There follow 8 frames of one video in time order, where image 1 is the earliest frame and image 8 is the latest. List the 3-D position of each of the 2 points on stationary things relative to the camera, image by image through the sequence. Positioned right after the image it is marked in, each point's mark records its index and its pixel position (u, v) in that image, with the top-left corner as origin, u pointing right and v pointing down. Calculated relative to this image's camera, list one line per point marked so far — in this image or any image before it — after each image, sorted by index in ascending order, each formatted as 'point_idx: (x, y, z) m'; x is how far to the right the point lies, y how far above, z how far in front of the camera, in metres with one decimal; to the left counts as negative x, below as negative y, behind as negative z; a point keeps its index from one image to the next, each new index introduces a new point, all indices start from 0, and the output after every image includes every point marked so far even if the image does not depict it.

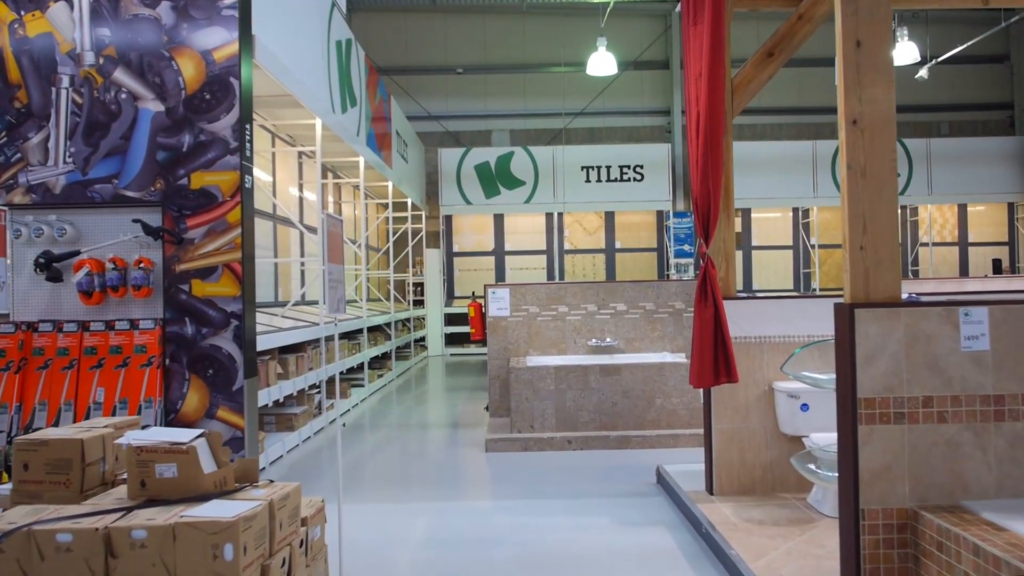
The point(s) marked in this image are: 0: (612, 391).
0: (+0.6, -0.6, +4.6) m
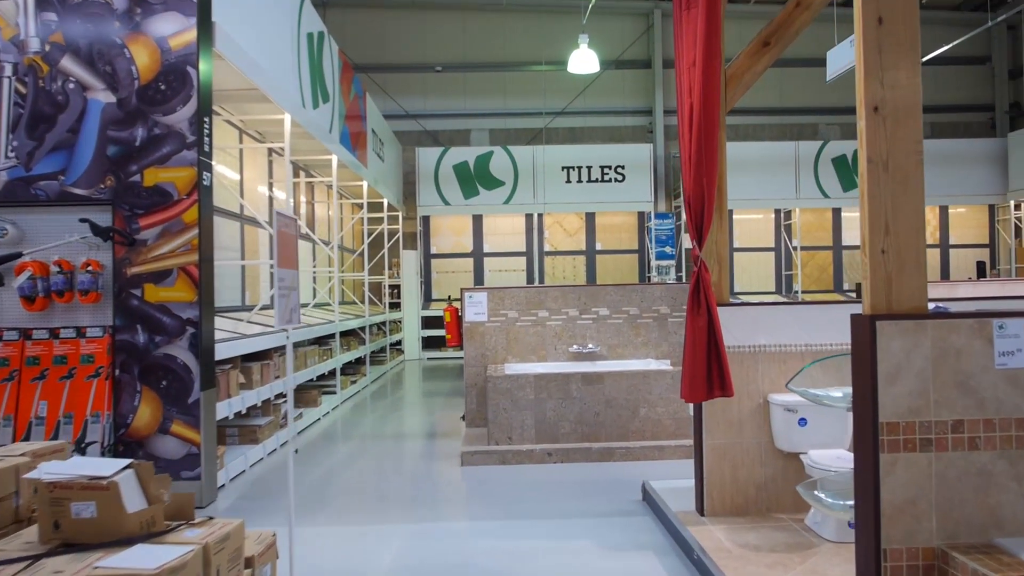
0: (+0.4, -0.6, +4.4) m
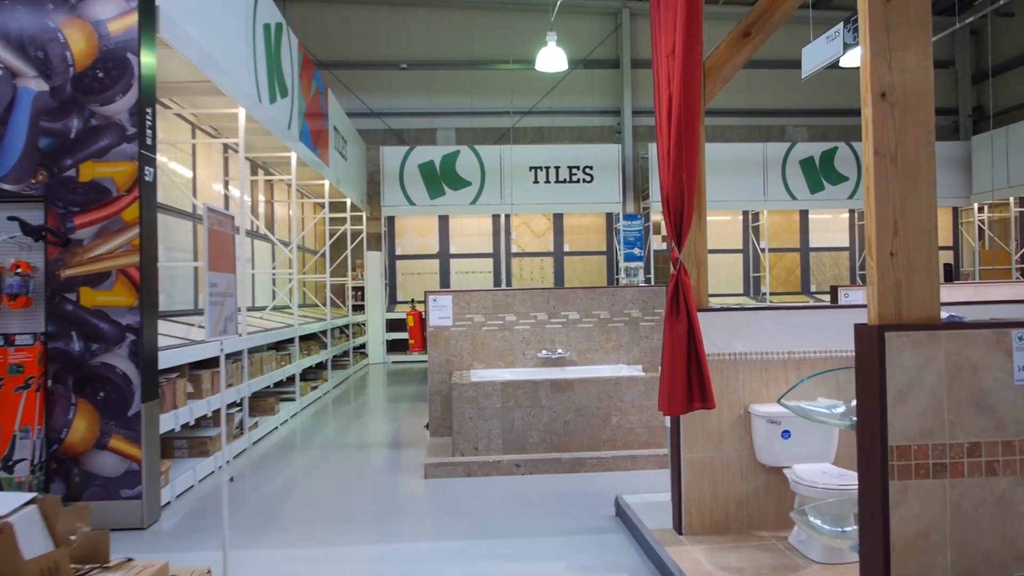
0: (+0.3, -0.6, +4.2) m
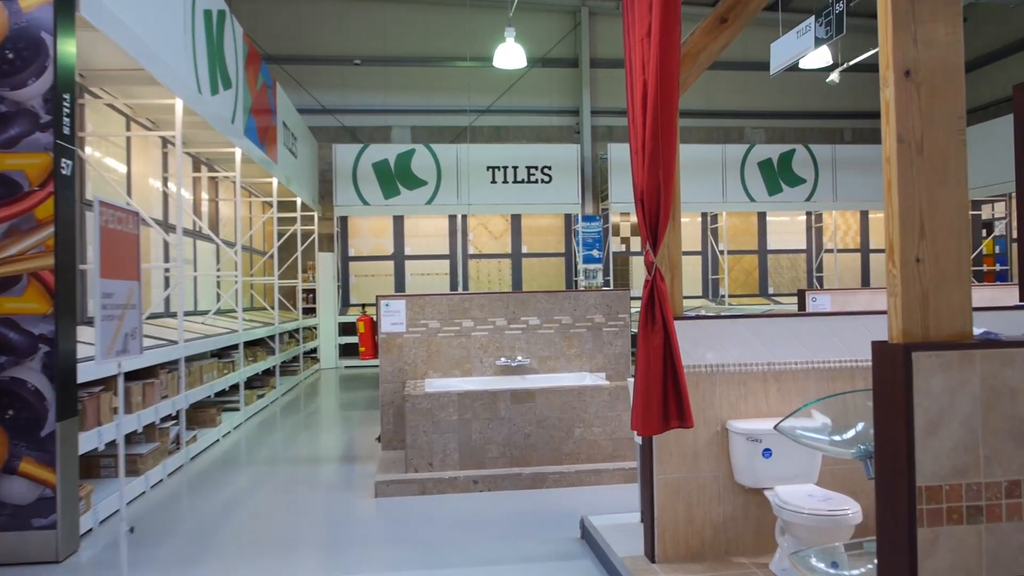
0: (+0.1, -0.6, +3.9) m
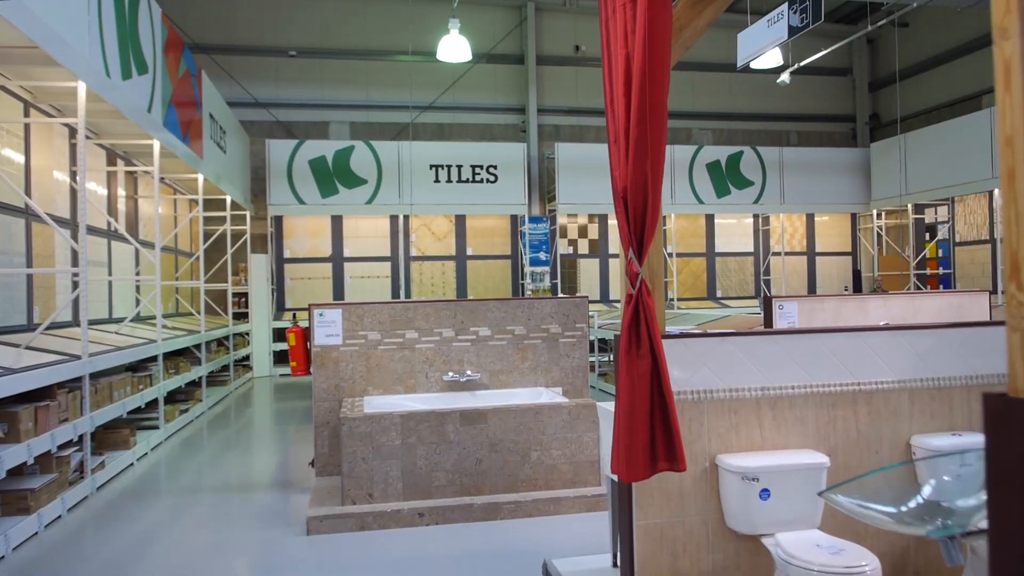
0: (-0.2, -0.7, +3.5) m
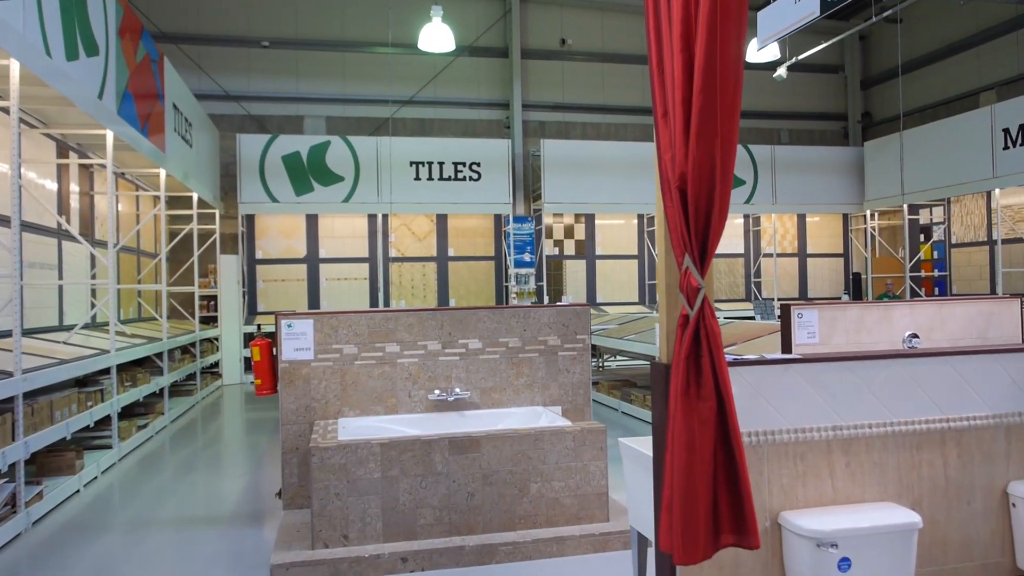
0: (-0.2, -0.7, +3.1) m
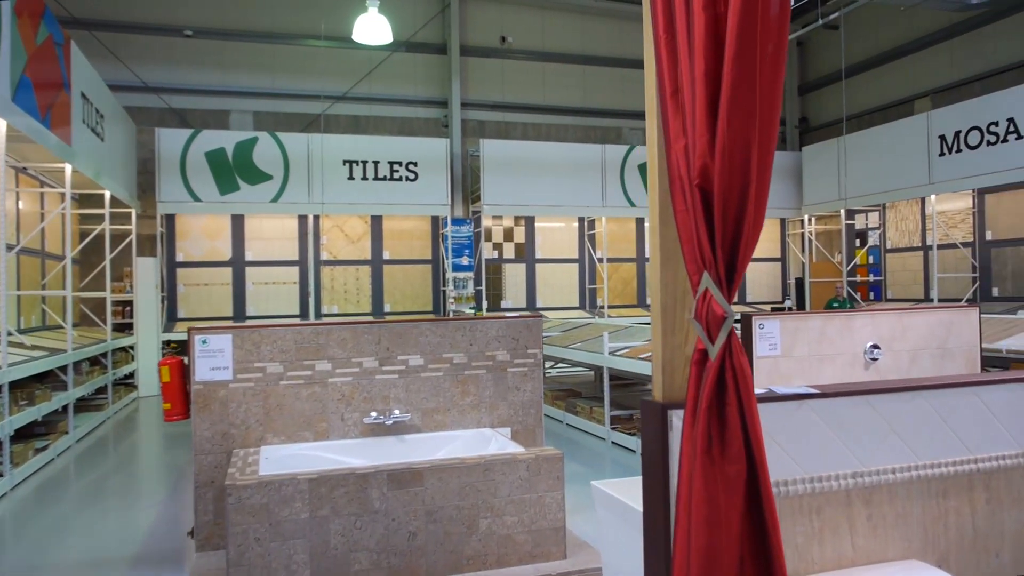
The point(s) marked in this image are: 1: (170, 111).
0: (-0.3, -0.8, +2.7) m
1: (-3.9, +2.0, +9.1) m
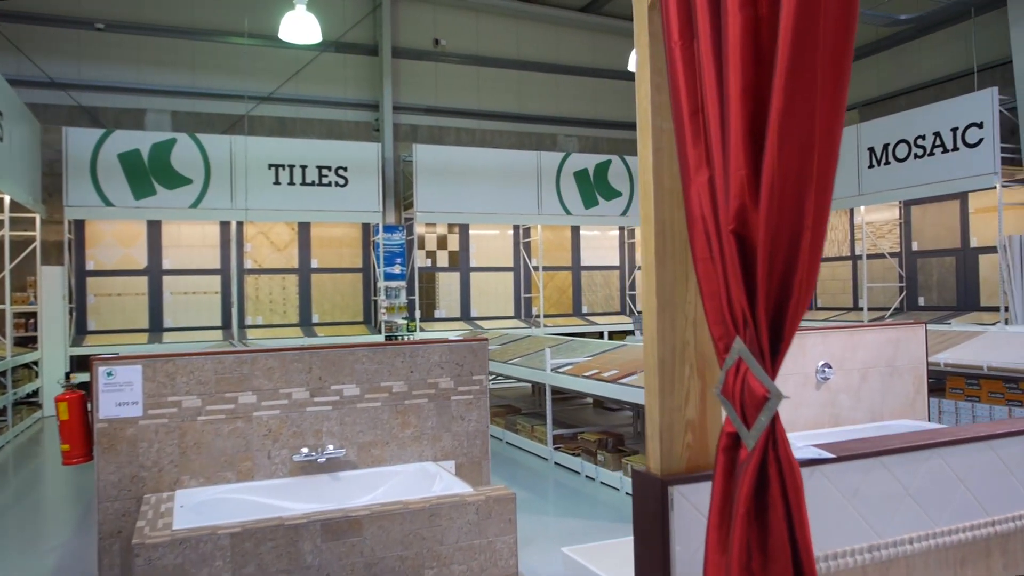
0: (-0.5, -0.8, +2.4) m
1: (-4.5, +1.9, +8.5) m
